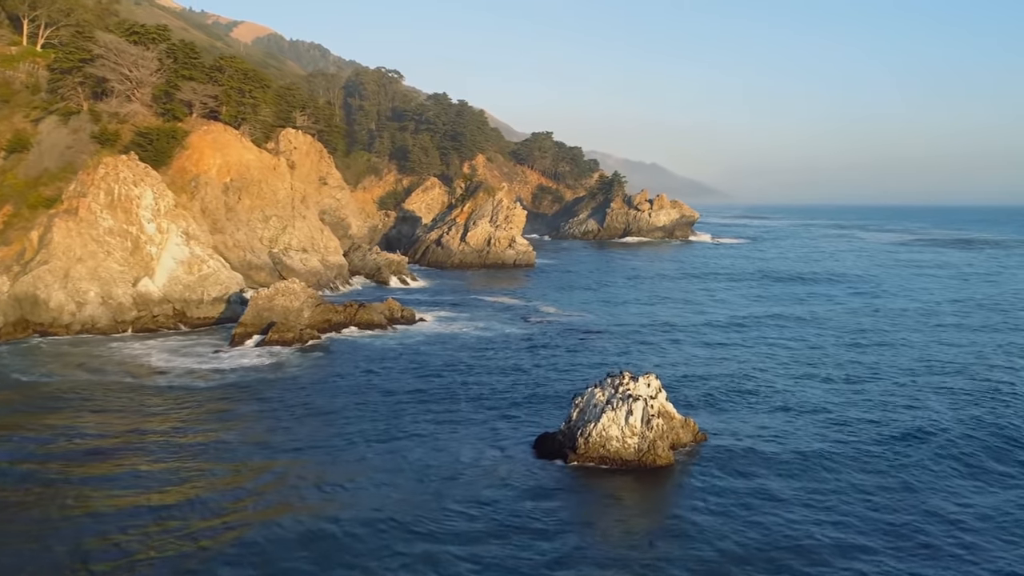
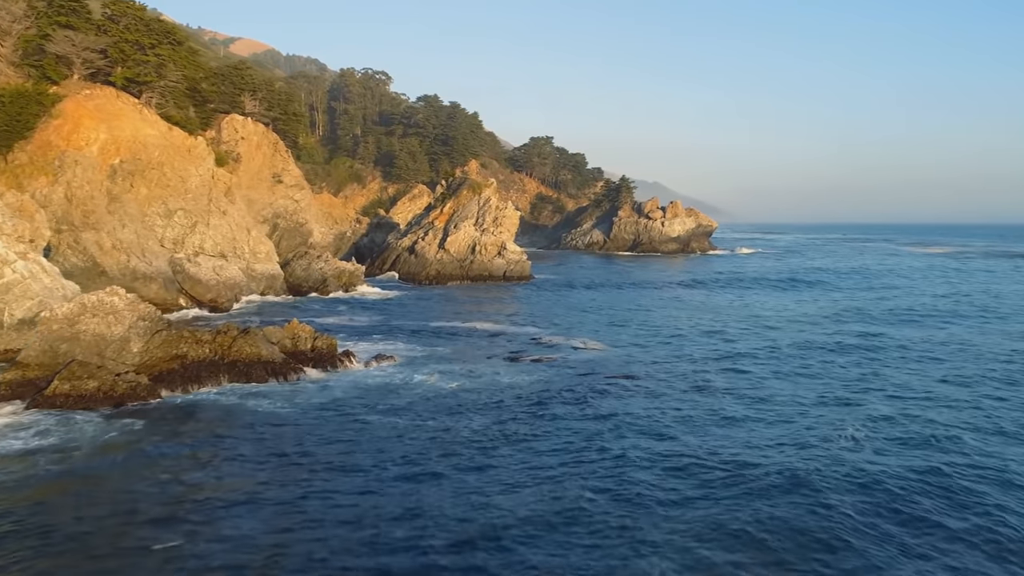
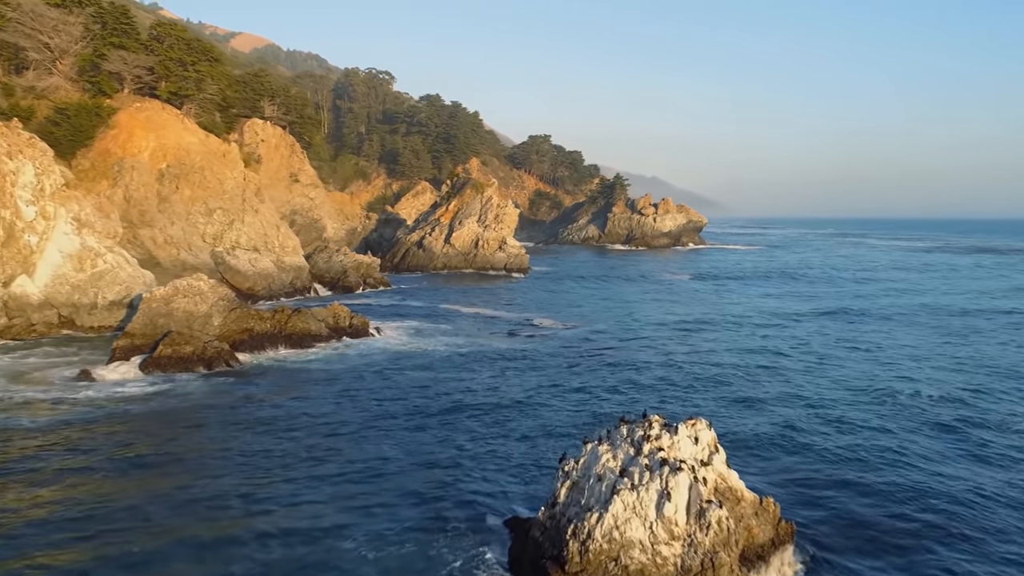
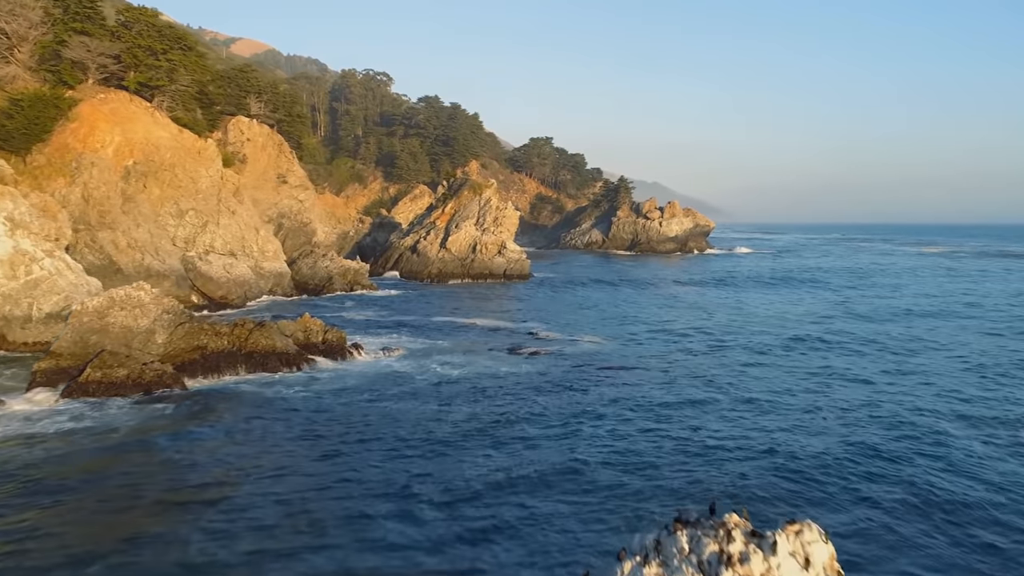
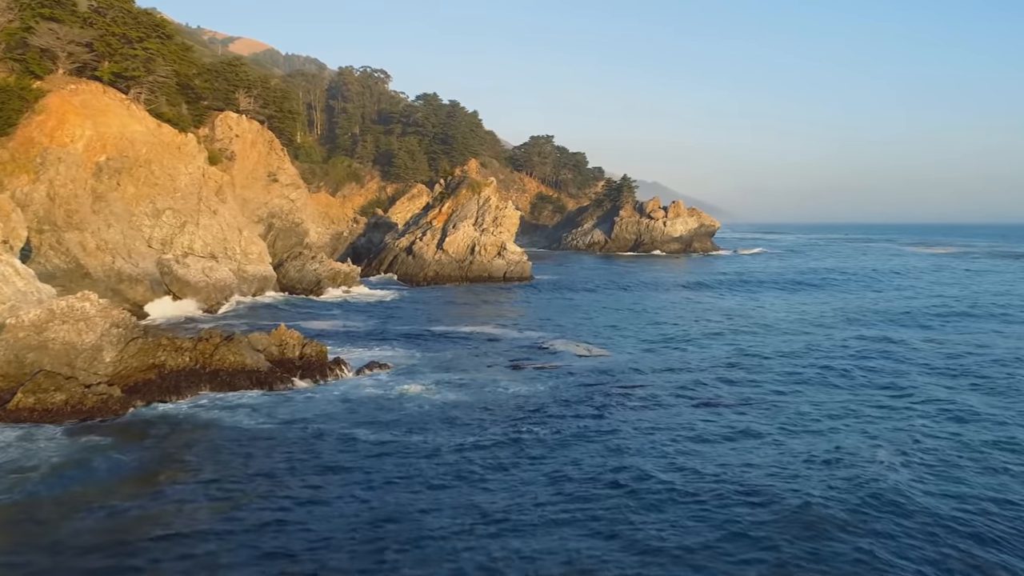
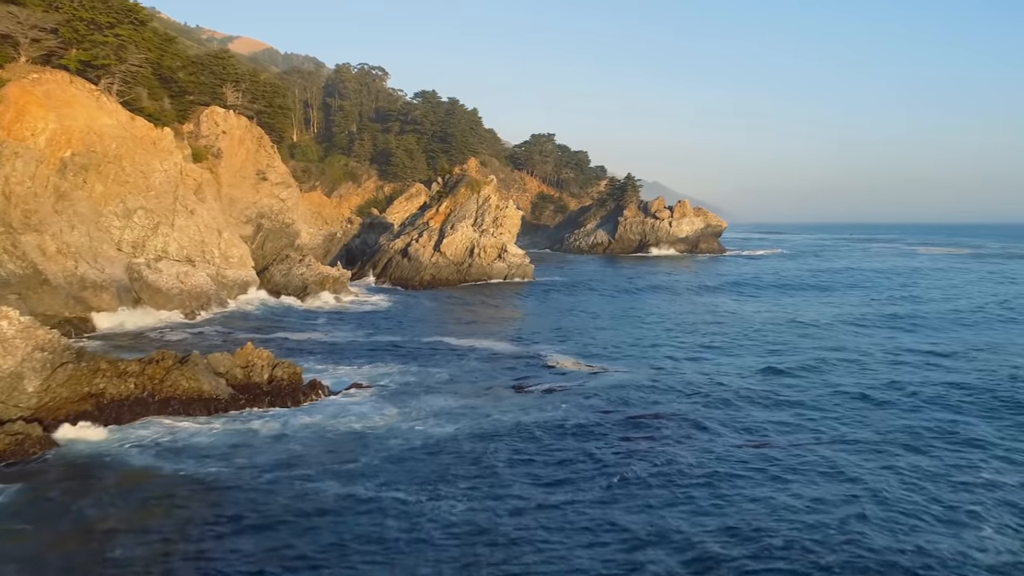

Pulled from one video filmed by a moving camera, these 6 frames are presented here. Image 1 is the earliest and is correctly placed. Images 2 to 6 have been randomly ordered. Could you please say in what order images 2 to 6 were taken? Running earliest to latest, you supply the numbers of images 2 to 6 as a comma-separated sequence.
3, 4, 2, 5, 6
